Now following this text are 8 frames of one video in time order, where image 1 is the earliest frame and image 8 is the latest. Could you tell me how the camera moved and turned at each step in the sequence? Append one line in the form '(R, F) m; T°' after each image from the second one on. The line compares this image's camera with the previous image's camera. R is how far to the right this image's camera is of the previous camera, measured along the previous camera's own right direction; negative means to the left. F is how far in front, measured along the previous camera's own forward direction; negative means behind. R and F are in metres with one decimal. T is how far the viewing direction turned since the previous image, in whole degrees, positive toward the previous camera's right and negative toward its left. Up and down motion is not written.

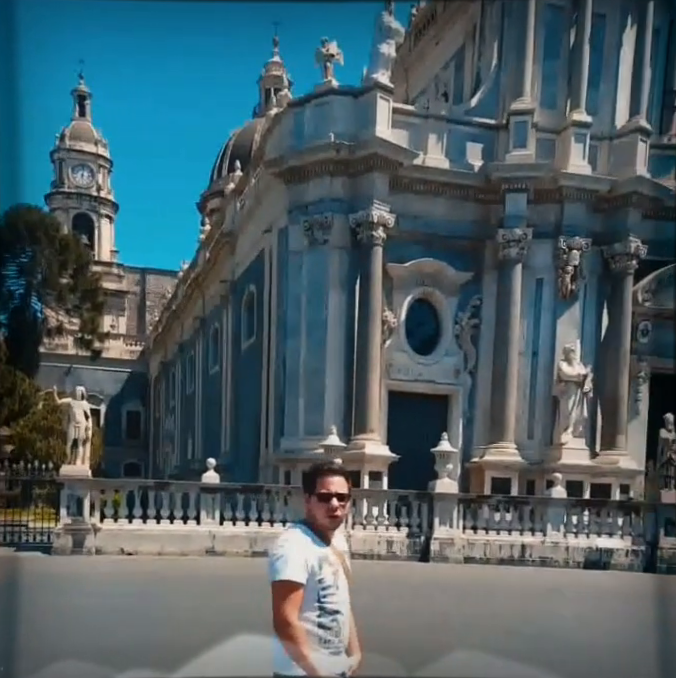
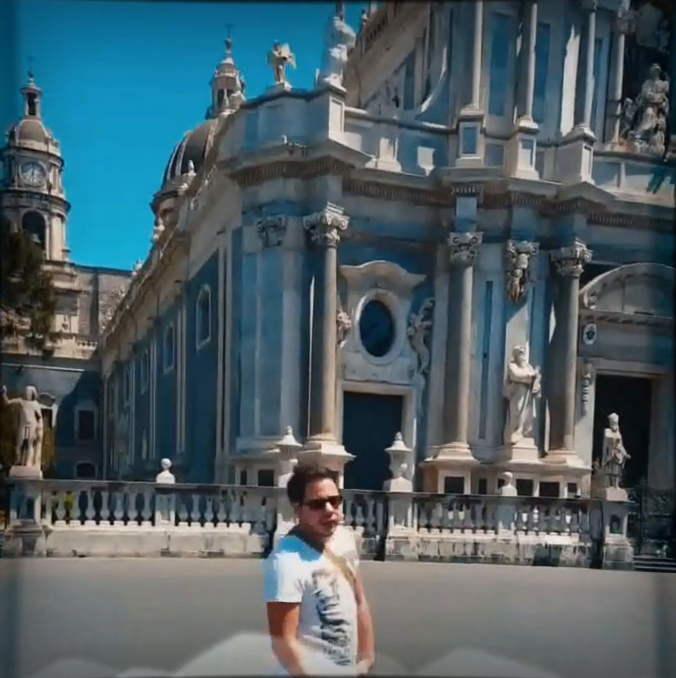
(-0.2, -0.1) m; +4°
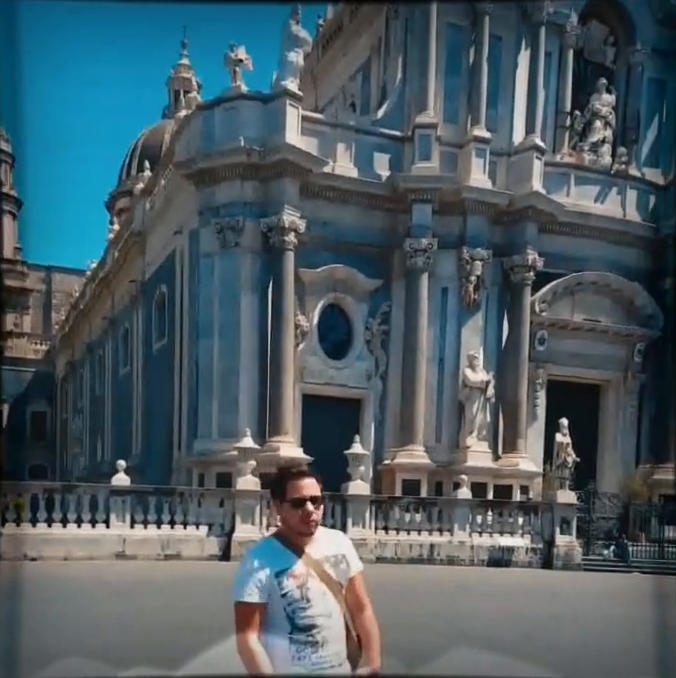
(-0.3, -0.1) m; +4°
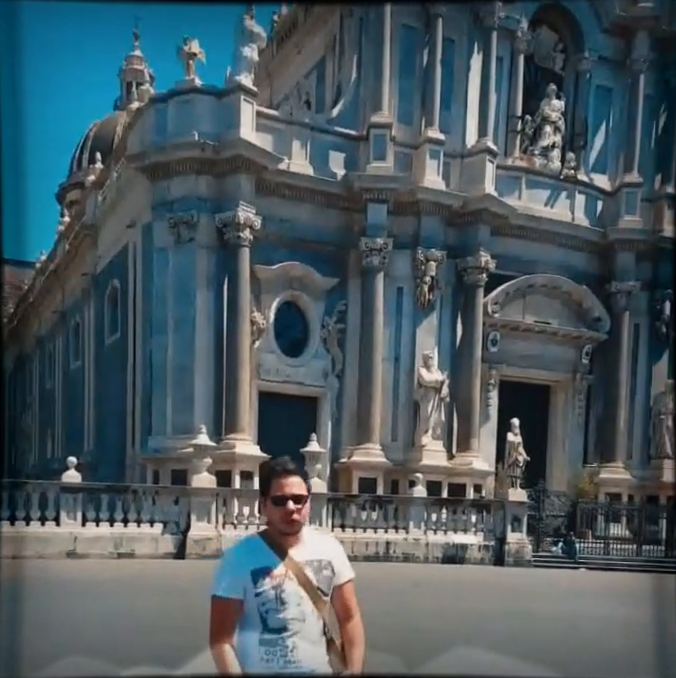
(-0.4, 0.0) m; +4°
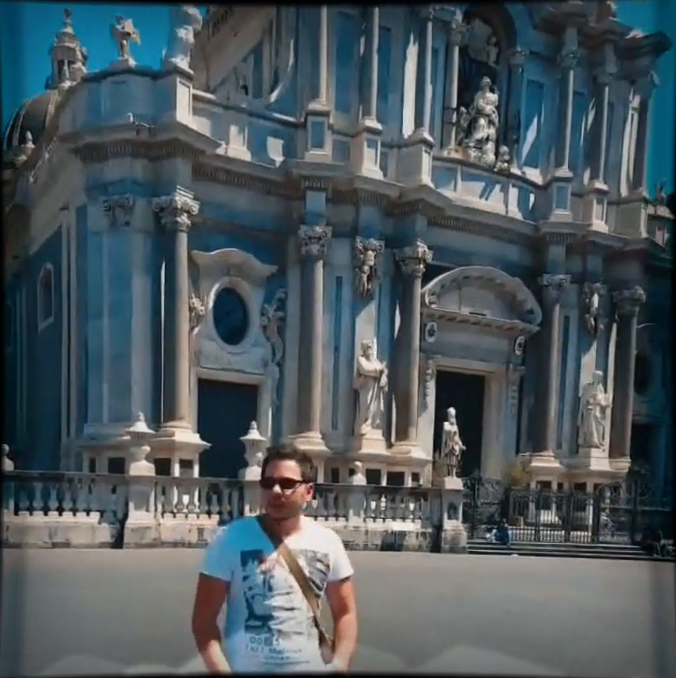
(-0.4, +0.1) m; +5°
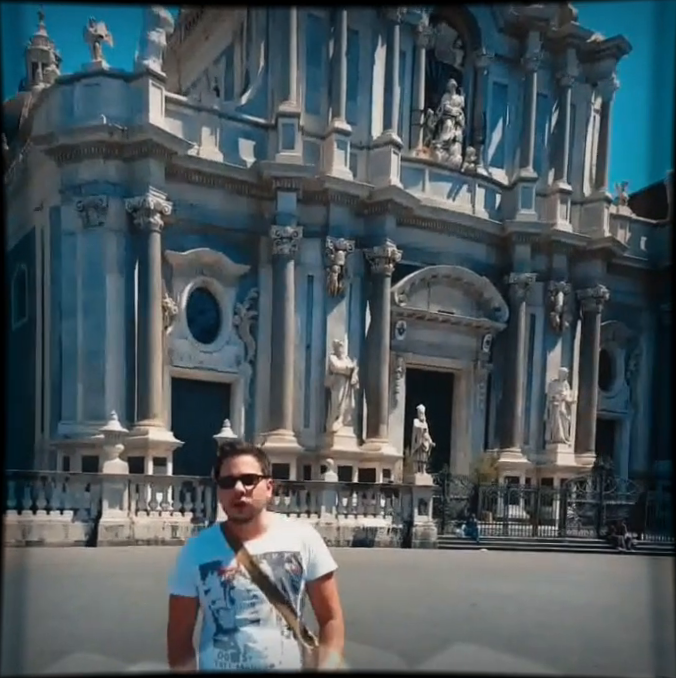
(-0.1, -0.2) m; +2°
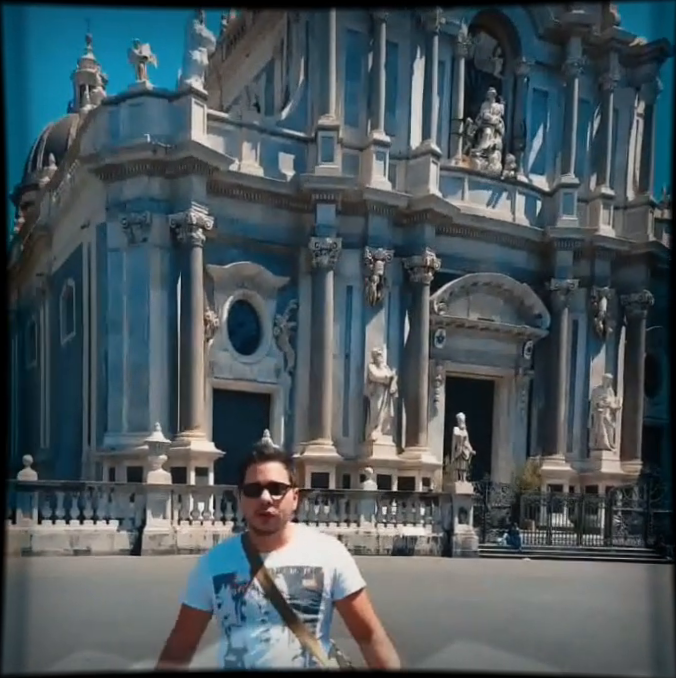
(+0.3, -0.1) m; -4°
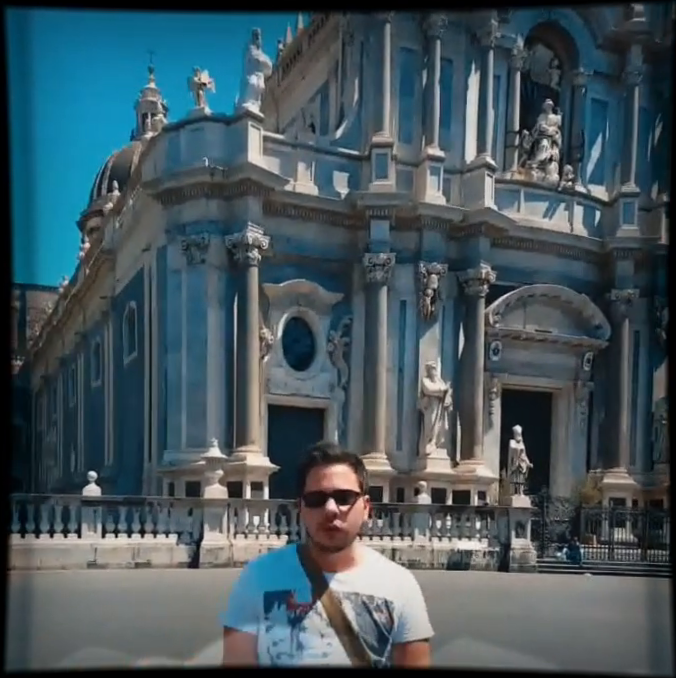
(+0.4, -0.1) m; -5°
